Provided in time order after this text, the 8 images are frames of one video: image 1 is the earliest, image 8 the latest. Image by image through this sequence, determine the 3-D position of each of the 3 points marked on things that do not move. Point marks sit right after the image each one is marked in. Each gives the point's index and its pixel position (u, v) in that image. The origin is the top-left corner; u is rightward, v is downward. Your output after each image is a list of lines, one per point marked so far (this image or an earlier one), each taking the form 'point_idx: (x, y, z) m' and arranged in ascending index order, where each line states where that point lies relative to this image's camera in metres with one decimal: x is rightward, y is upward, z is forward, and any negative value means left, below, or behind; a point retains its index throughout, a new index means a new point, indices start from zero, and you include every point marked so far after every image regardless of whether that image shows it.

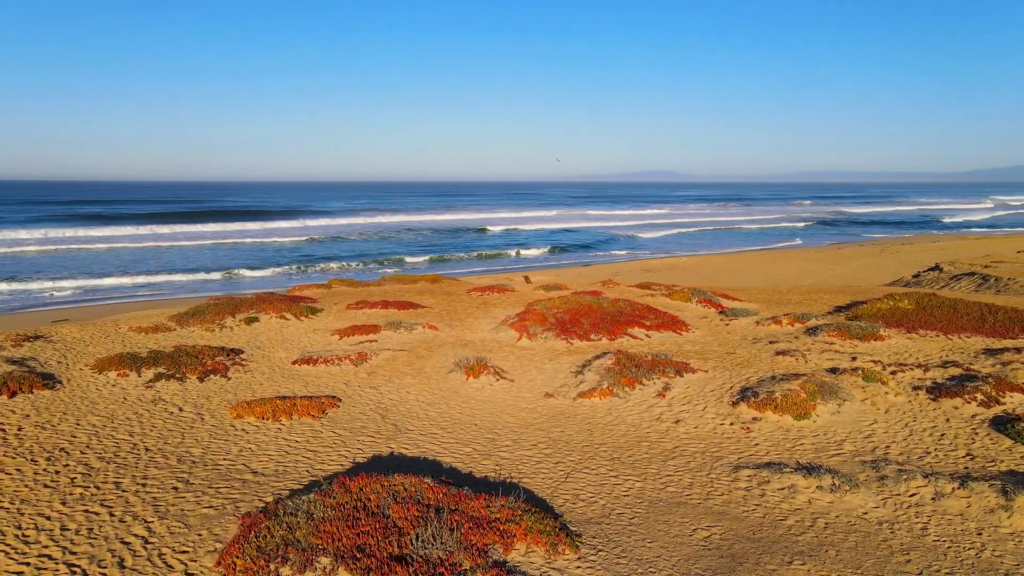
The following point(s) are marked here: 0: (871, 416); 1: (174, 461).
0: (+5.5, -2.0, +11.2) m
1: (-4.3, -2.2, +9.4) m
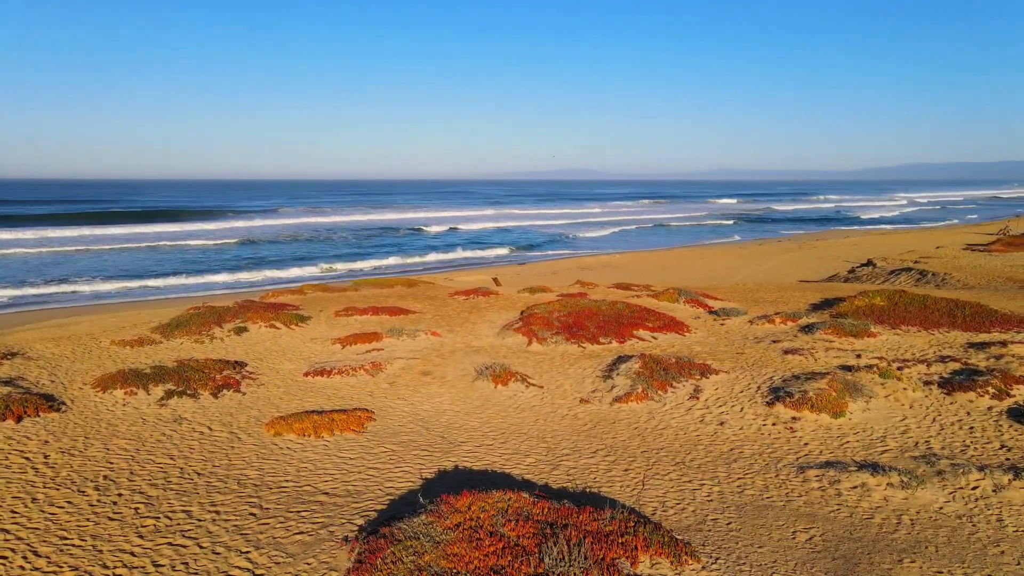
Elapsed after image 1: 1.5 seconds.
0: (+6.2, -2.0, +11.7) m
1: (-3.3, -2.4, +9.0) m
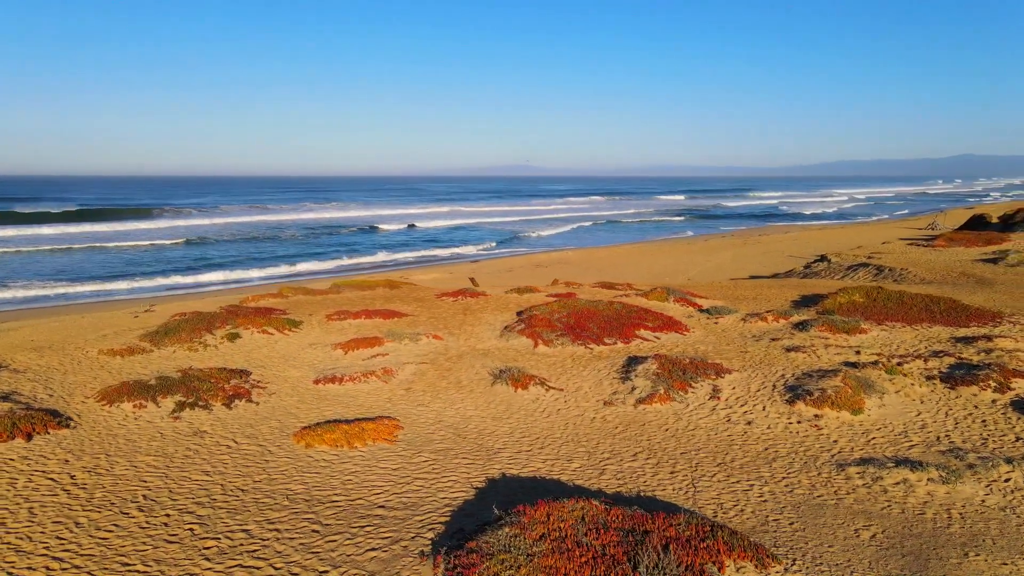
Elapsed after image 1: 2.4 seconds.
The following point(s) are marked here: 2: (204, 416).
0: (+6.7, -2.0, +12.1) m
1: (-2.7, -2.5, +8.7) m
2: (-5.0, -2.1, +11.9) m
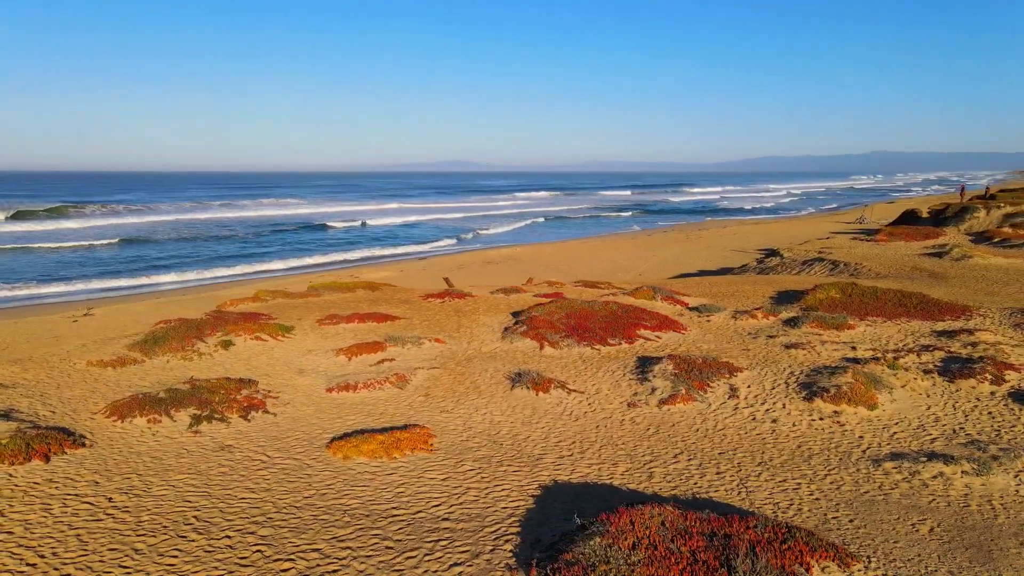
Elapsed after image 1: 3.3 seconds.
0: (+7.1, -2.0, +12.7) m
1: (-1.9, -2.6, +8.5) m
2: (-4.5, -2.2, +11.5) m
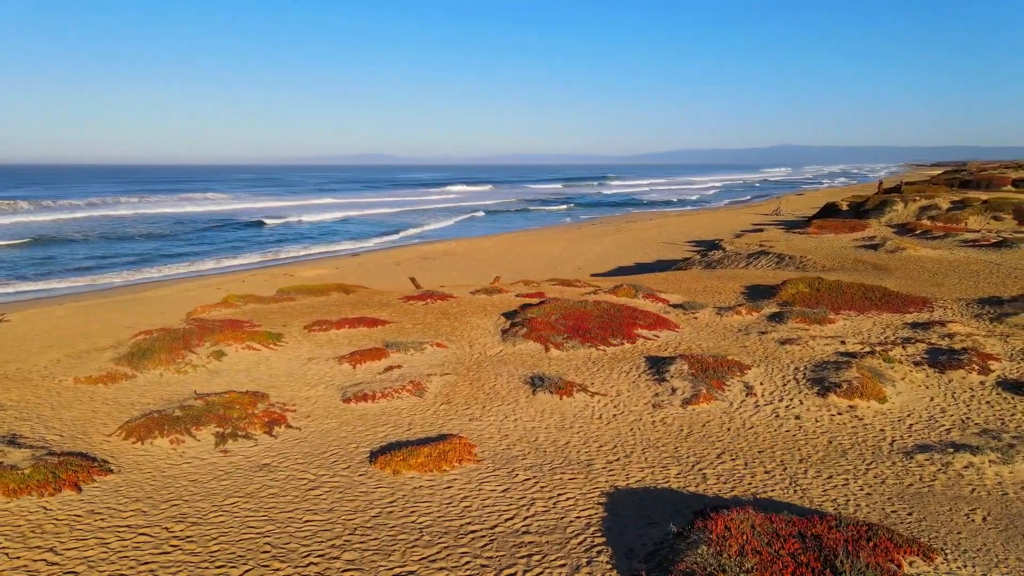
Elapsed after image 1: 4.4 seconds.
0: (+7.5, -1.9, +13.4) m
1: (-1.0, -2.8, +8.3) m
2: (-3.9, -2.4, +11.0) m
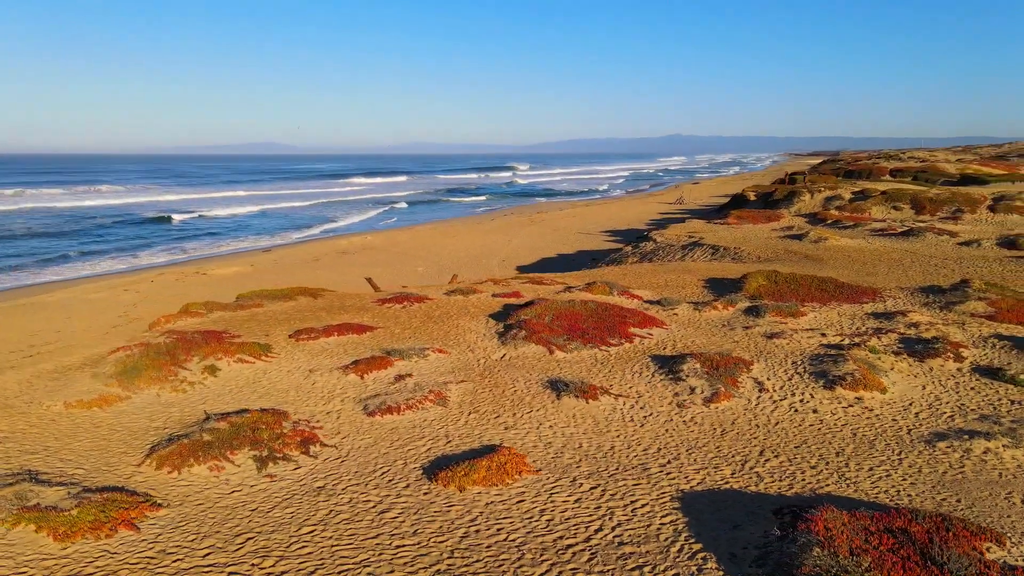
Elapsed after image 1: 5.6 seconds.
0: (+7.9, -1.8, +14.4) m
1: (+0.1, -3.0, +8.3) m
2: (-3.1, -2.6, +10.6) m
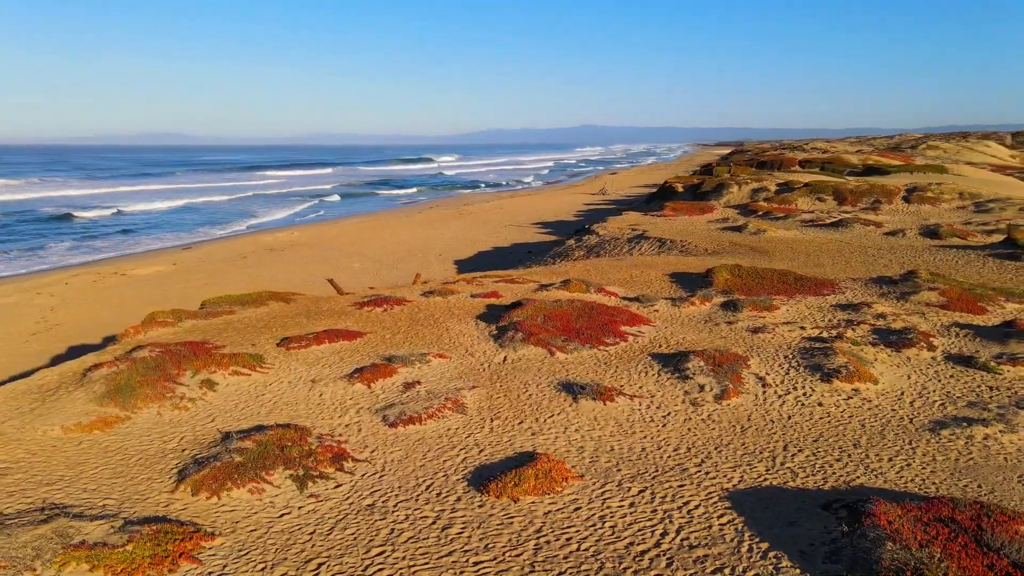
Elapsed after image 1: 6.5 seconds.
0: (+8.1, -1.8, +15.3) m
1: (+1.0, -3.1, +8.4) m
2: (-2.4, -2.8, +10.3) m
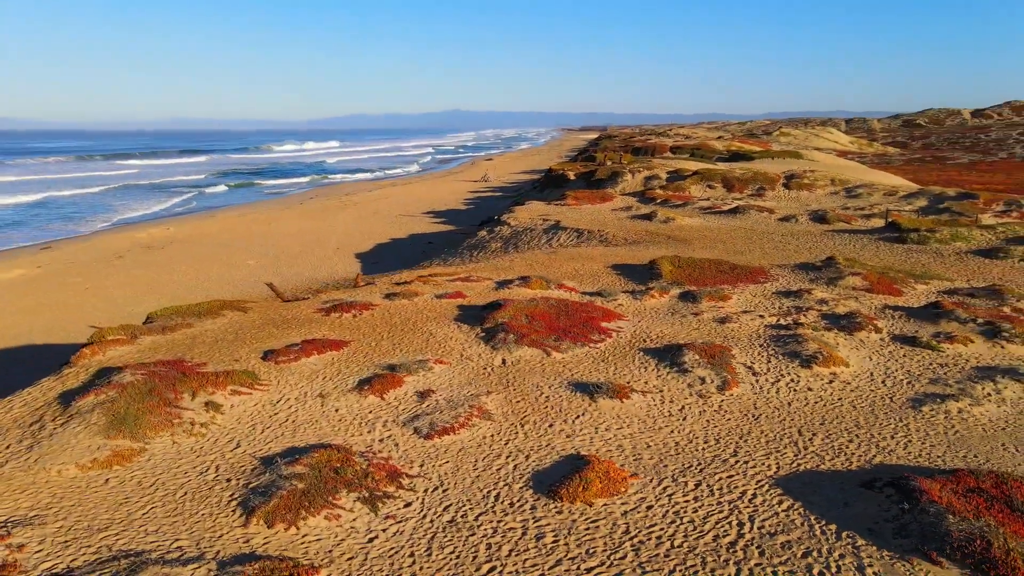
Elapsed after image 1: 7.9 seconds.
0: (+8.1, -1.5, +17.0) m
1: (+2.3, -3.3, +9.0) m
2: (-1.4, -3.1, +10.3) m
